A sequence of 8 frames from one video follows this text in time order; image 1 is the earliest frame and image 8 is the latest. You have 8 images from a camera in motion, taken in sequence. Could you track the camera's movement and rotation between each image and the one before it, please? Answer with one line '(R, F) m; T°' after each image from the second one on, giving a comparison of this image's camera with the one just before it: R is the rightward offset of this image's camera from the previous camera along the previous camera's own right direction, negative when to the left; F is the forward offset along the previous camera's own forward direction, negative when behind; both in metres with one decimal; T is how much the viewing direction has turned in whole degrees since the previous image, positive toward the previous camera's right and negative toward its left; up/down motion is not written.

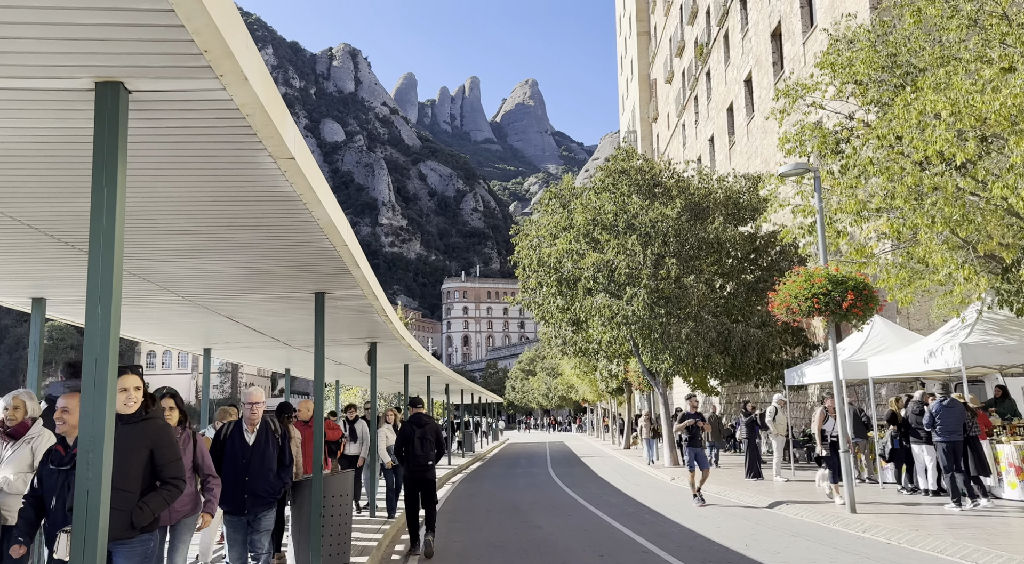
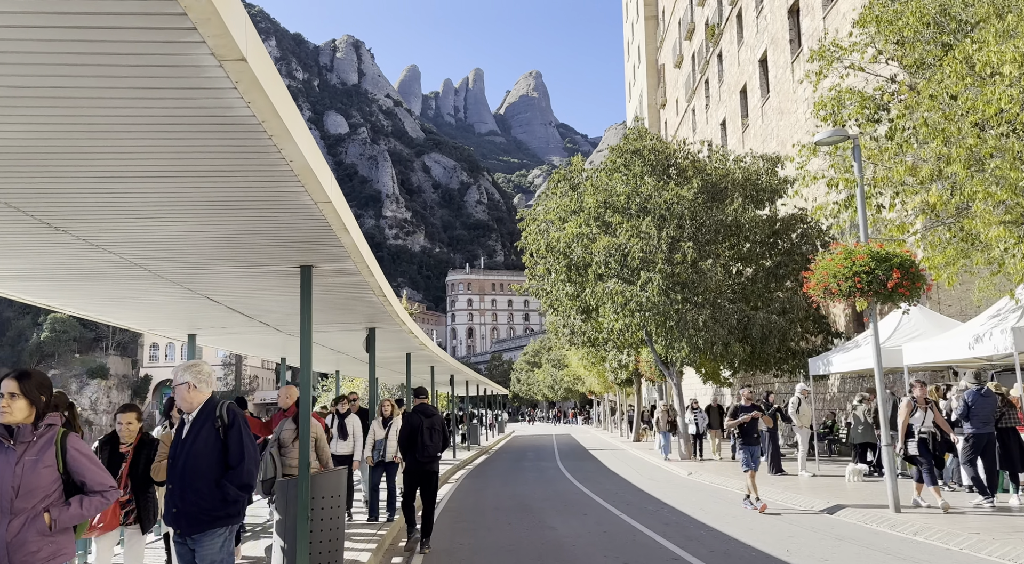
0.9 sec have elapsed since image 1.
(-0.1, +1.2) m; 0°
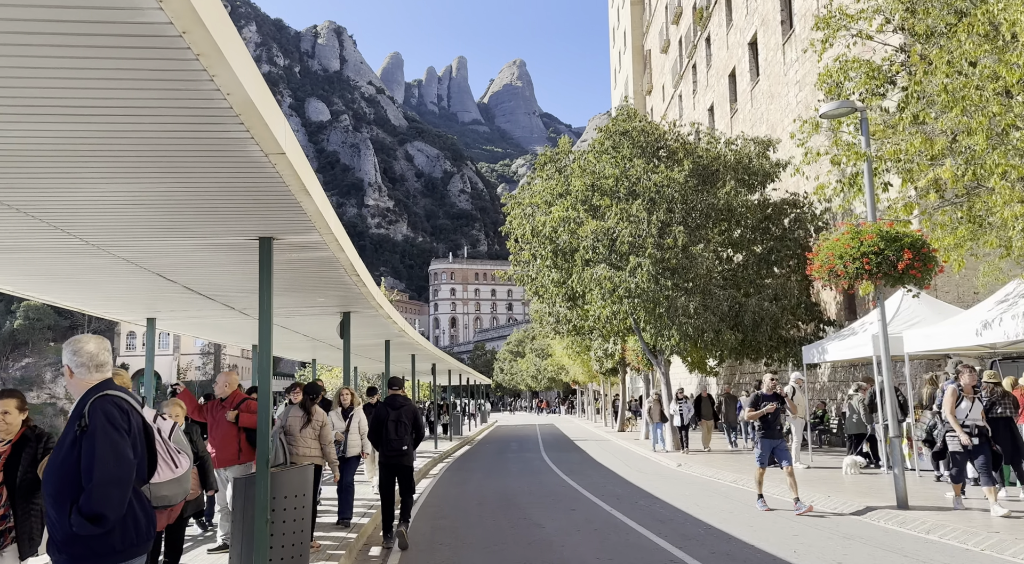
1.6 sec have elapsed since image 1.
(0.0, +0.8) m; +1°
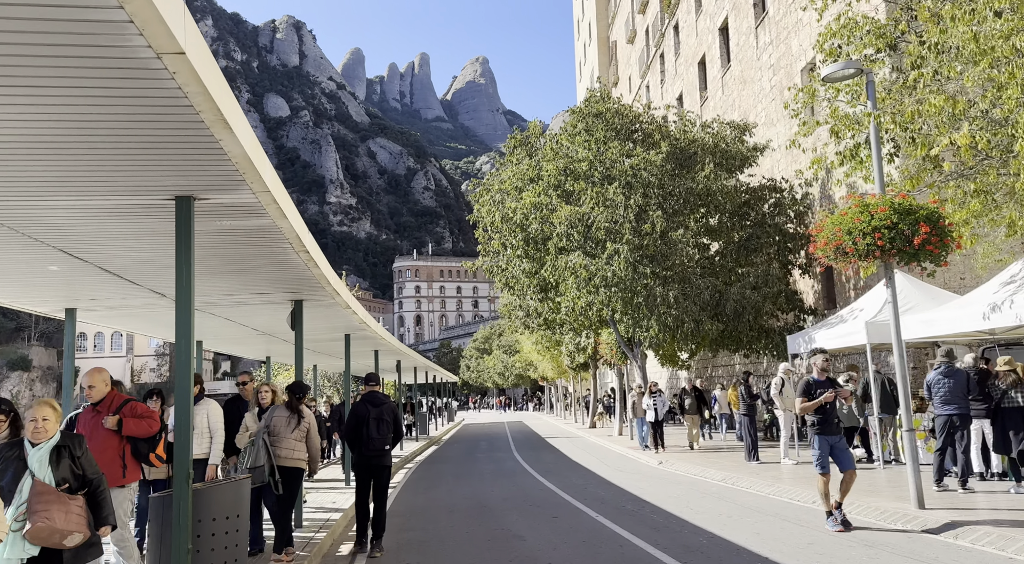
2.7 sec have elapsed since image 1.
(-0.1, +1.3) m; +3°
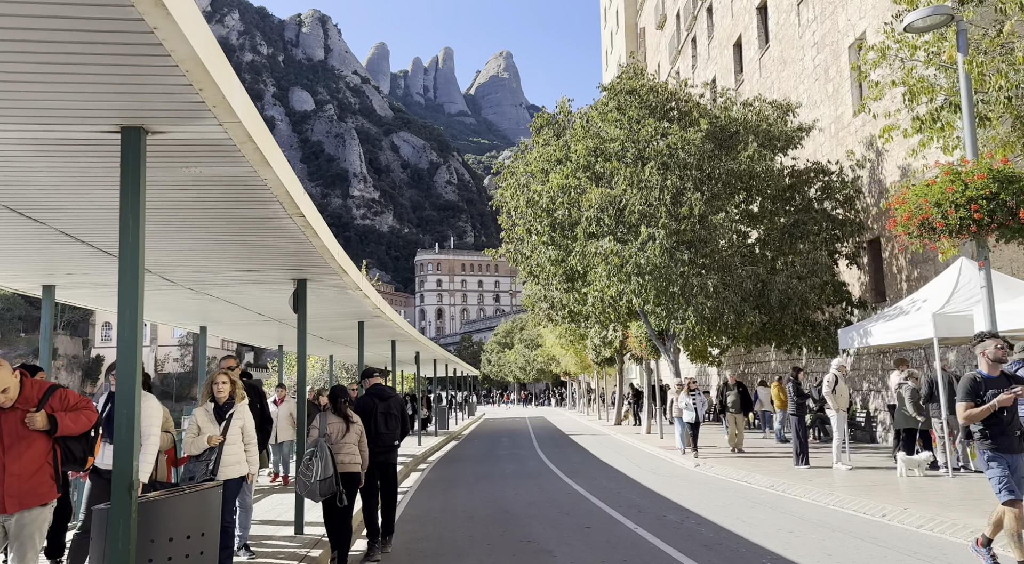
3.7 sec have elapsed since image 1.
(-0.1, +1.4) m; -2°
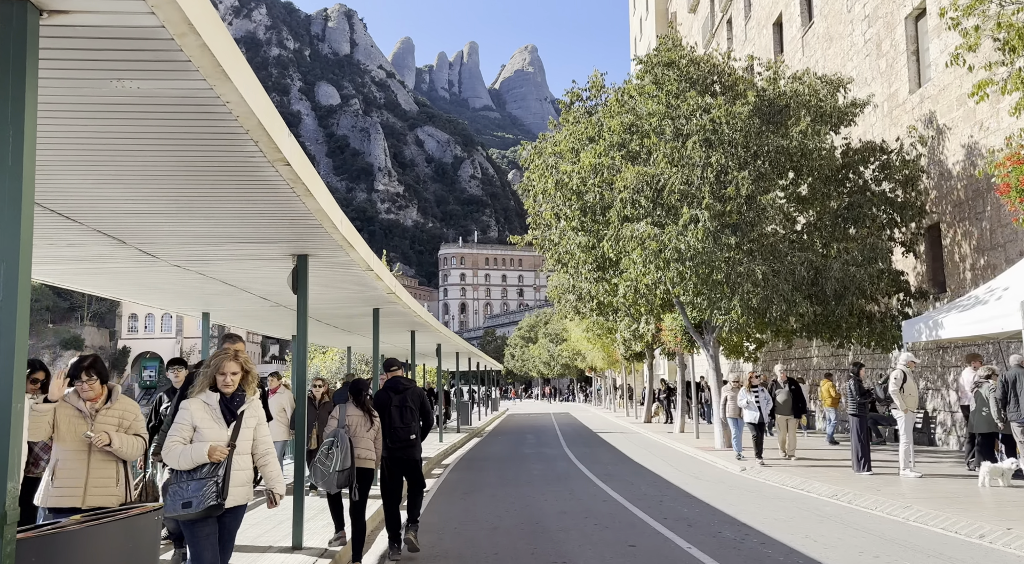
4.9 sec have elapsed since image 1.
(-0.1, +1.5) m; -2°
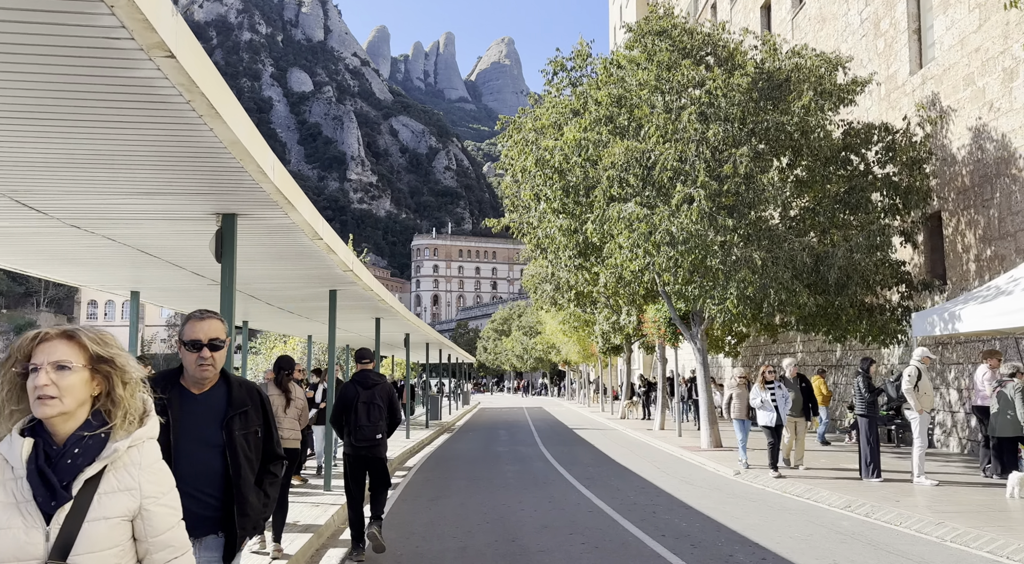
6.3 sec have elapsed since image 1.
(0.0, +1.6) m; +2°
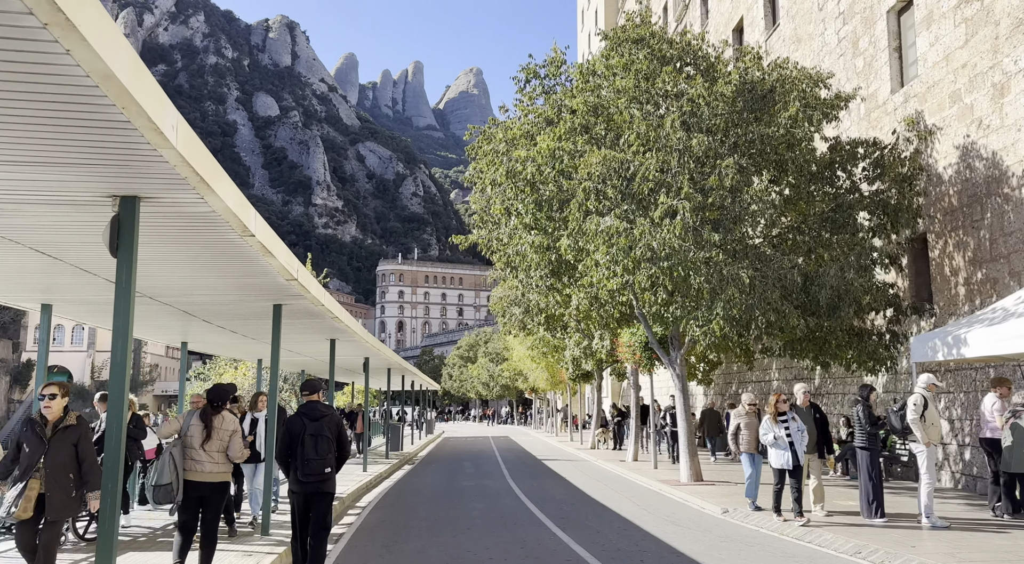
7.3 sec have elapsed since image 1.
(0.0, +1.3) m; +2°
